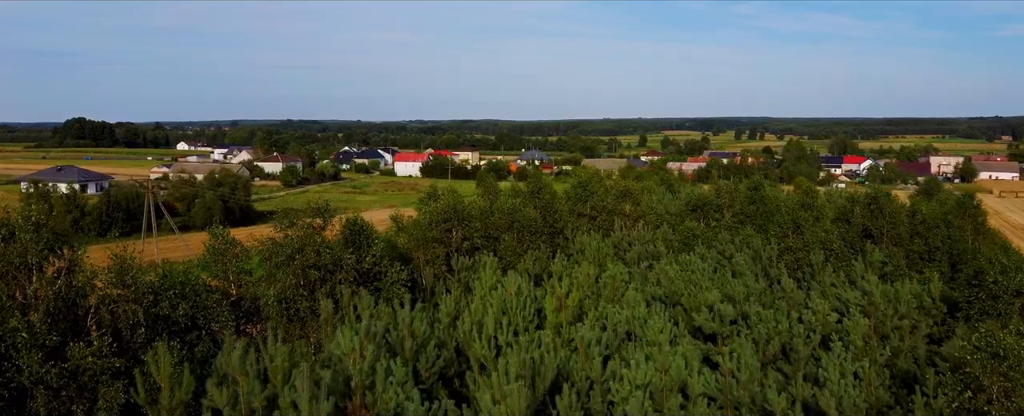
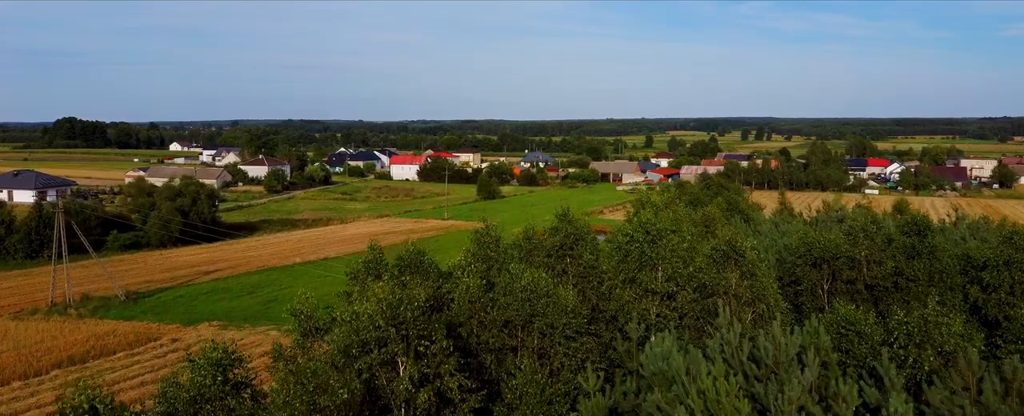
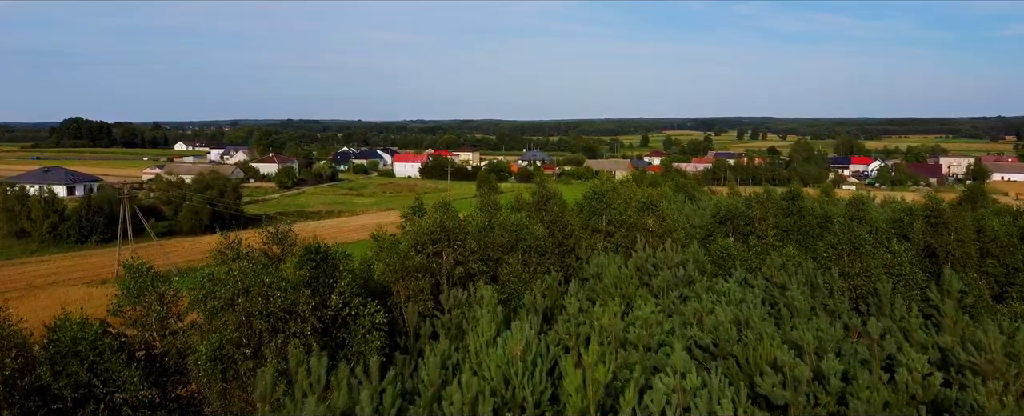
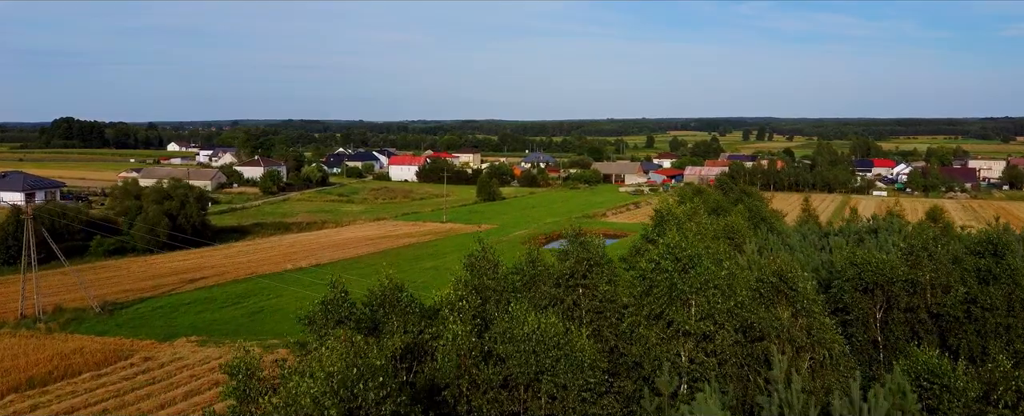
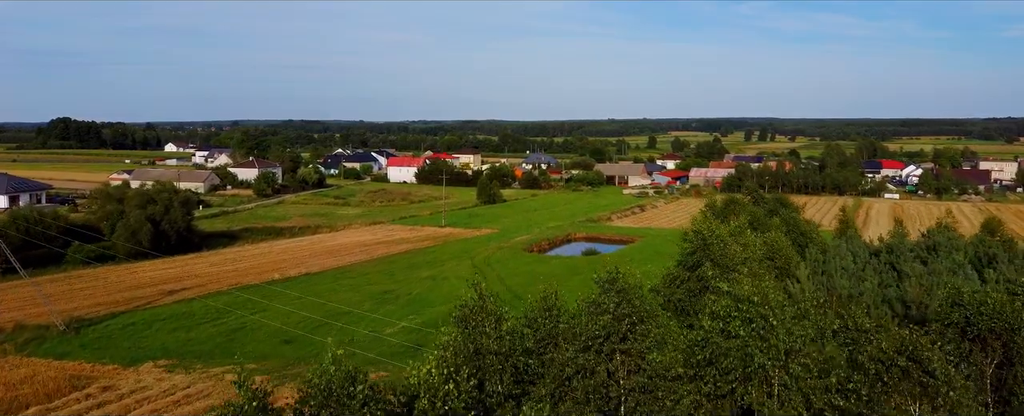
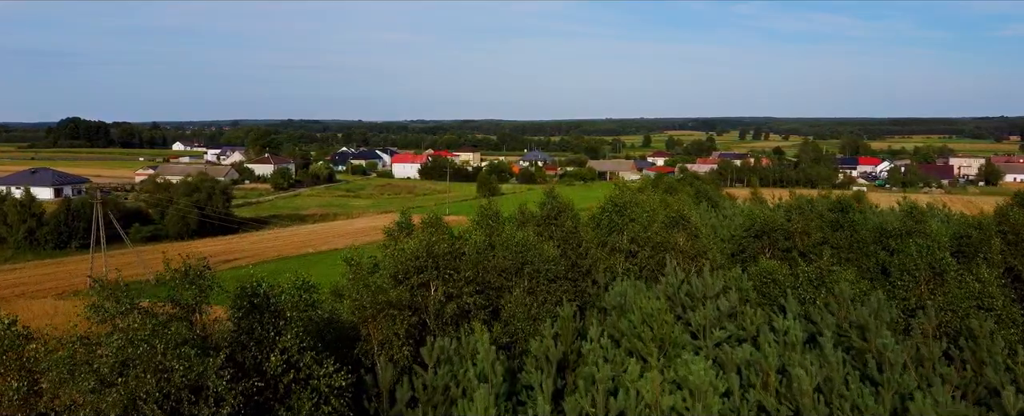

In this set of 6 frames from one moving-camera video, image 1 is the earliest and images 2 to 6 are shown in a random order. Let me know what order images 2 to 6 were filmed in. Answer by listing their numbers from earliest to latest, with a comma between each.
3, 6, 2, 4, 5
